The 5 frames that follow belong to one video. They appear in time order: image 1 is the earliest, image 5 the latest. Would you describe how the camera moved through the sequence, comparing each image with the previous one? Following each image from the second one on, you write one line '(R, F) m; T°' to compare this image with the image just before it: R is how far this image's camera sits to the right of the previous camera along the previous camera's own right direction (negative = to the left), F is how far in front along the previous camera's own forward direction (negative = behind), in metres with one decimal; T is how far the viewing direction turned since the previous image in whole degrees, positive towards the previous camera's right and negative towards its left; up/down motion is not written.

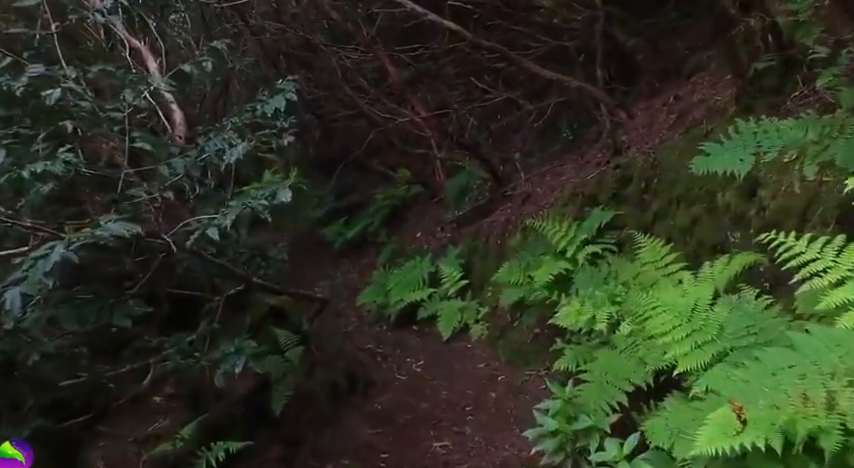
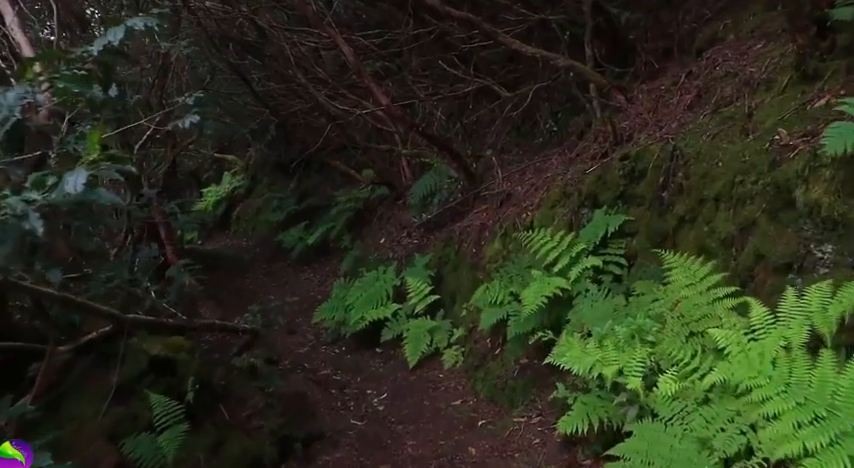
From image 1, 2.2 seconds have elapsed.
(+0.1, +1.4) m; +2°
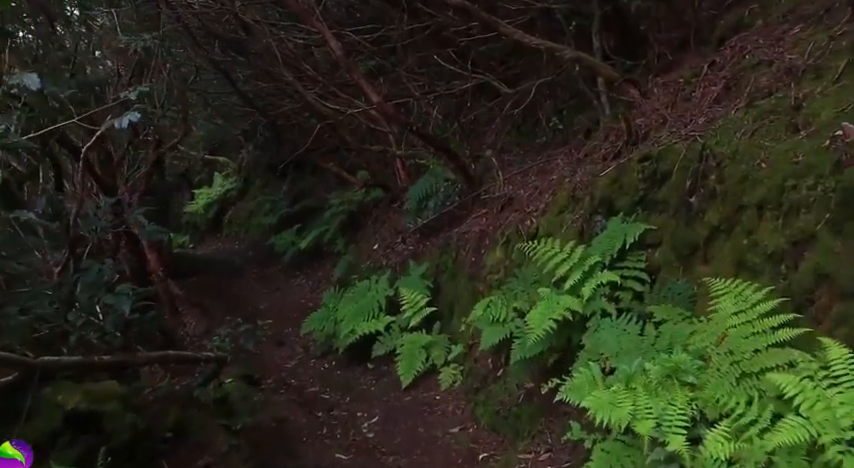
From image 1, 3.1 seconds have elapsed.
(0.0, +0.6) m; 0°
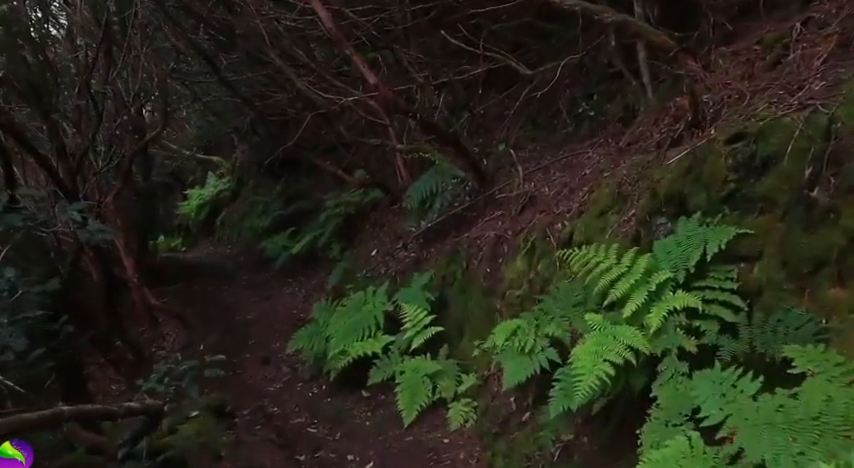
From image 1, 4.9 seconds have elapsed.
(0.0, +1.2) m; 0°
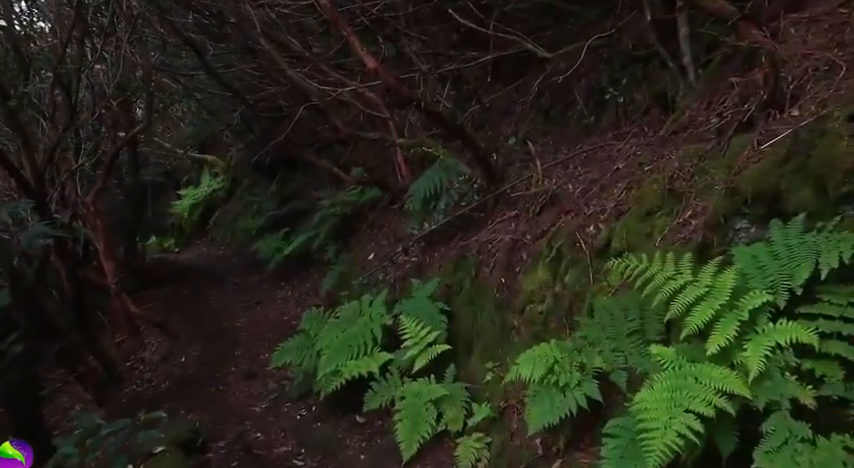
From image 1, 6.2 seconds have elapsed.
(0.0, +0.9) m; 0°
